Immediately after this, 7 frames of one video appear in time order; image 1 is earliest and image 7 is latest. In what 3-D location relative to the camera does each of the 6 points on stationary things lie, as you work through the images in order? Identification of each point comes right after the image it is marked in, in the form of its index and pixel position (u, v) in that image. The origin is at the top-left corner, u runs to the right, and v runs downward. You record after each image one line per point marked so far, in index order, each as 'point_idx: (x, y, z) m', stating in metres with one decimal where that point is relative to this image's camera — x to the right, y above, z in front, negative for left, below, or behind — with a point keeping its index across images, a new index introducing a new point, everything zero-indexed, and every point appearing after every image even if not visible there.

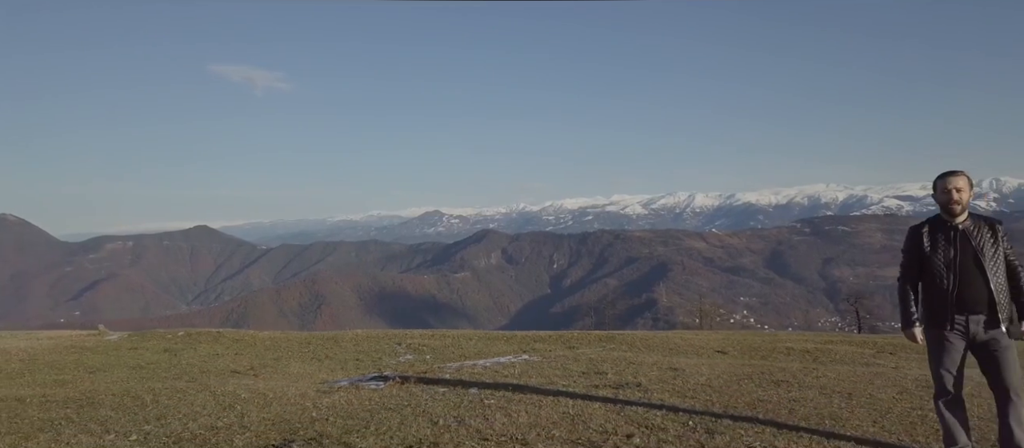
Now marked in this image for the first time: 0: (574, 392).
0: (+1.3, -3.3, +14.8) m
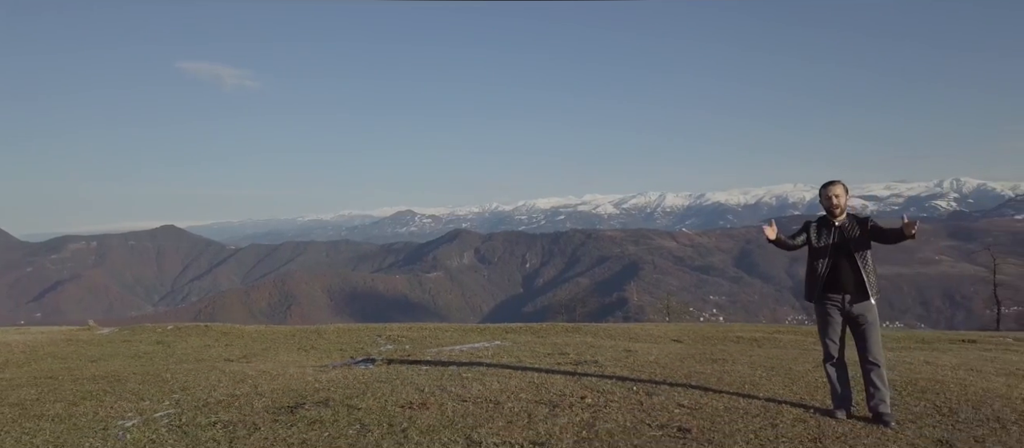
0: (+0.7, -3.2, +17.1) m
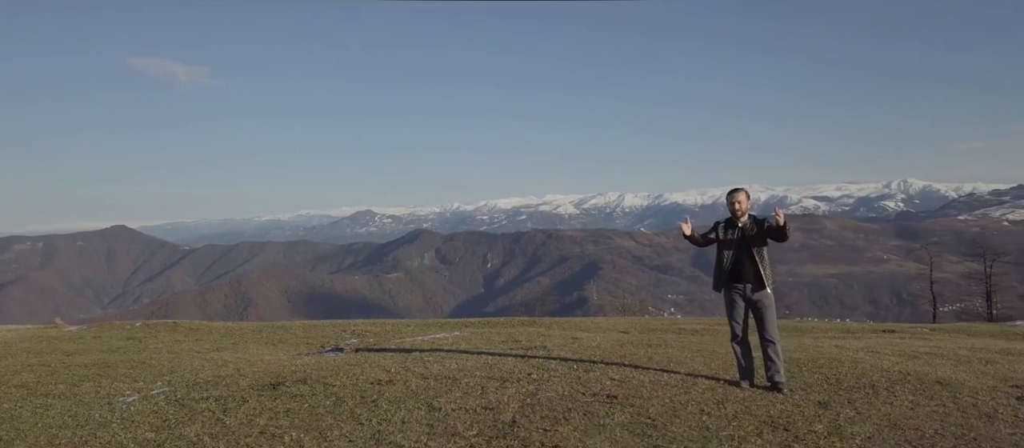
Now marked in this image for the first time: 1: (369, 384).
0: (-0.4, -3.2, +19.1) m
1: (-2.7, -3.0, +14.3) m
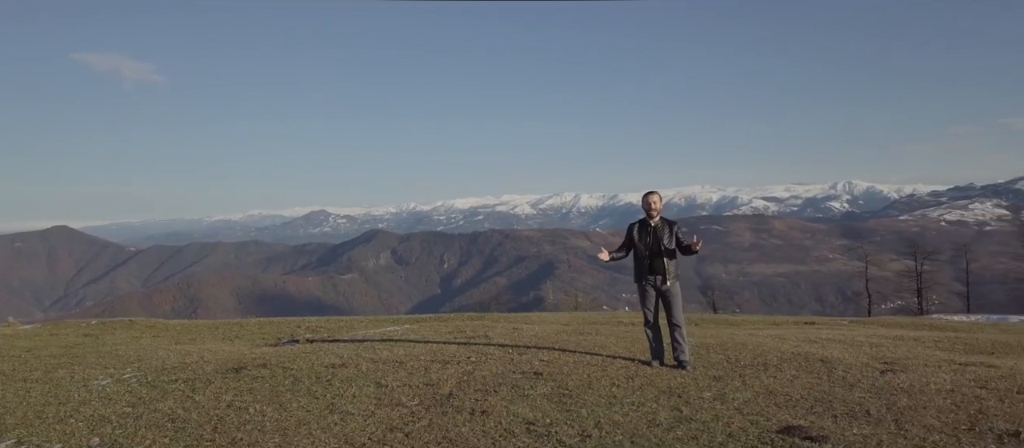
0: (-1.9, -3.2, +20.8) m
1: (-4.0, -3.0, +15.9) m
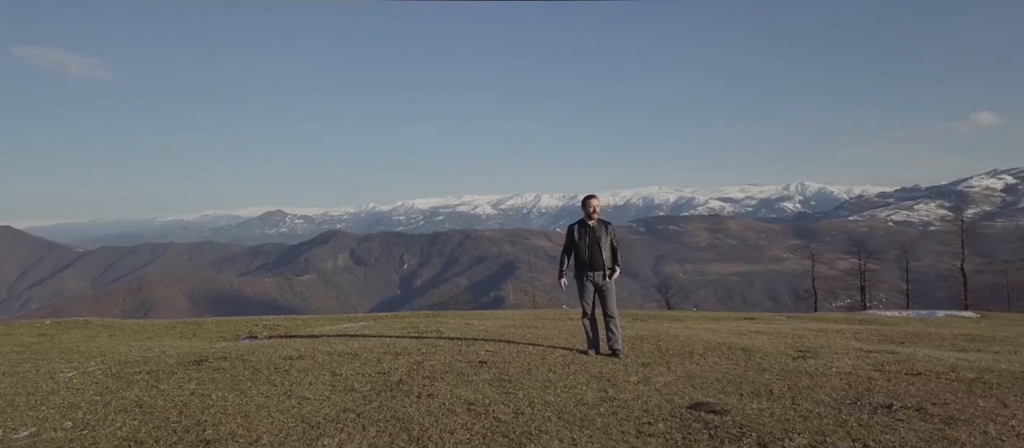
0: (-3.4, -3.2, +21.9) m
1: (-5.2, -3.0, +16.9) m
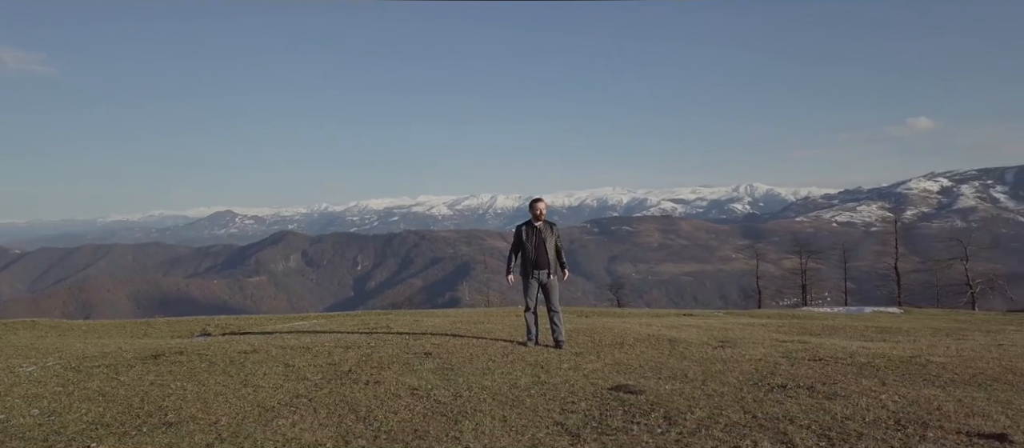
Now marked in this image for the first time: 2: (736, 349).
0: (-5.0, -3.2, +22.9) m
1: (-6.5, -3.0, +17.8) m
2: (+5.3, -3.0, +18.0) m
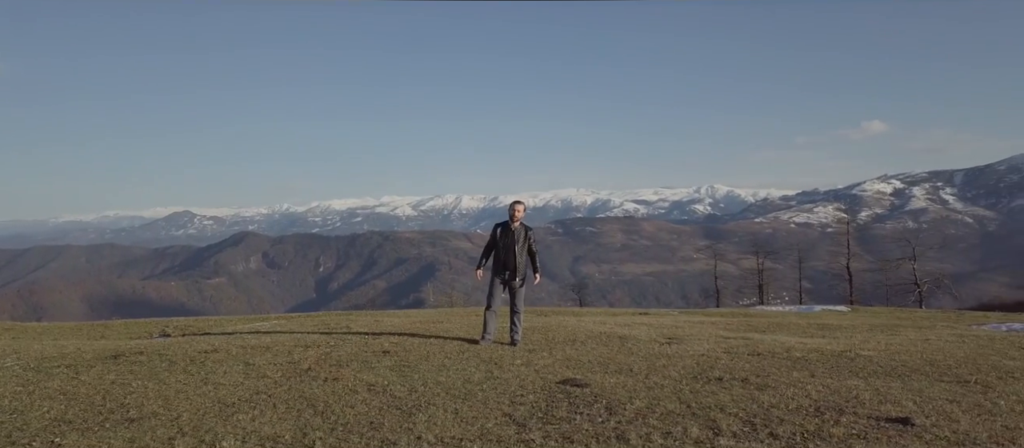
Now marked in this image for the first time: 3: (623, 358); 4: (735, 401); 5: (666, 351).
0: (-6.3, -3.3, +23.3) m
1: (-7.6, -3.1, +18.1) m
2: (+4.2, -3.0, +18.8) m
3: (+2.5, -3.0, +16.6) m
4: (+3.5, -2.8, +11.8) m
5: (+3.6, -3.0, +17.5) m
